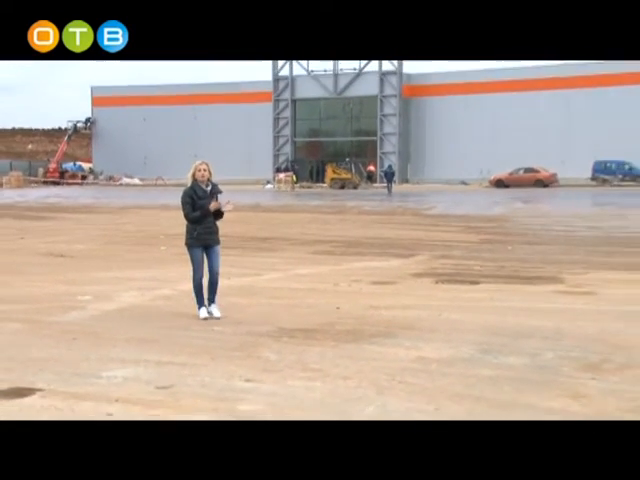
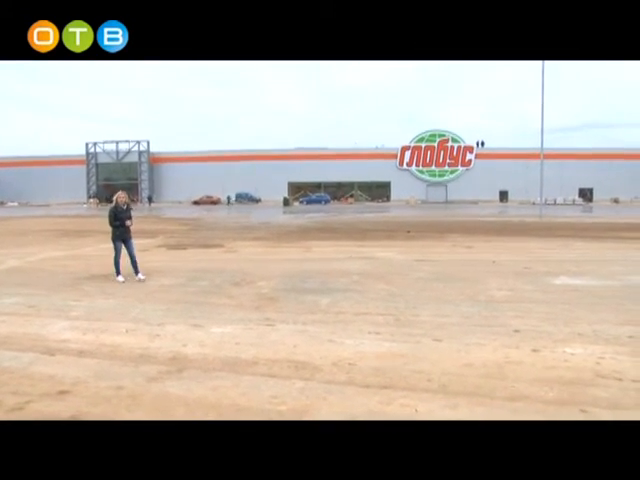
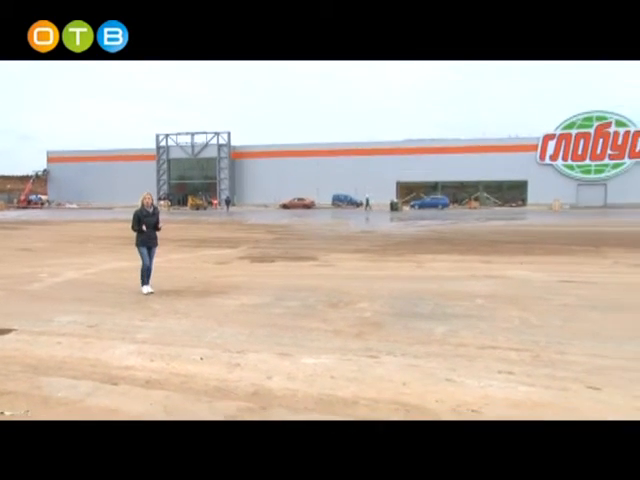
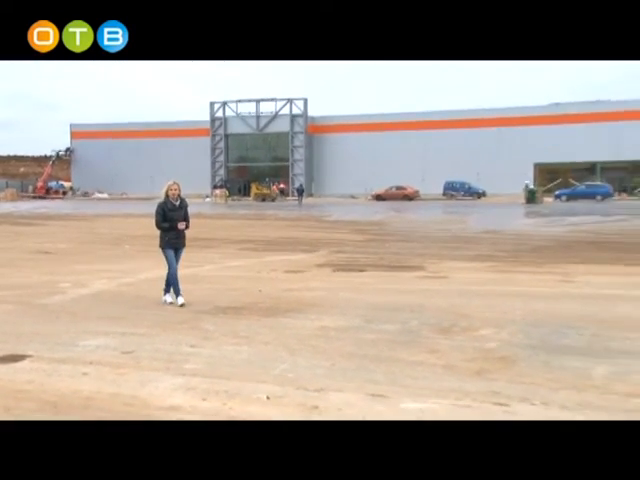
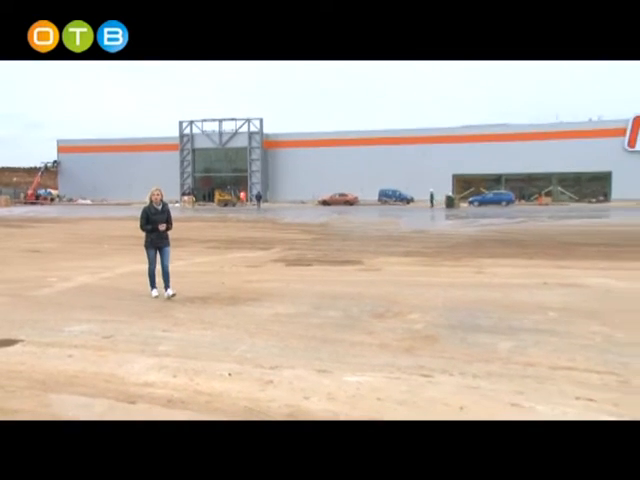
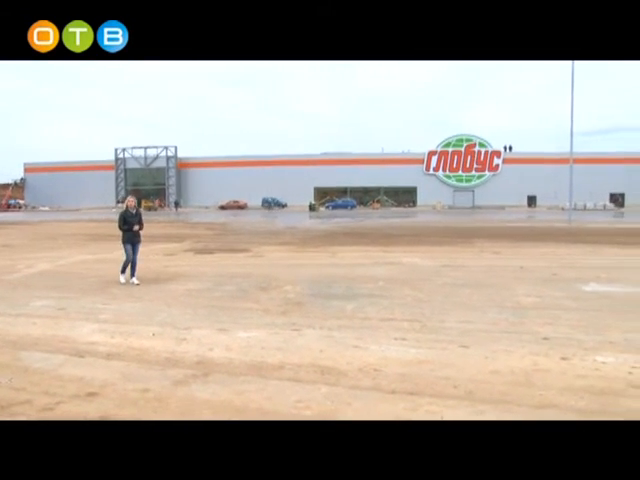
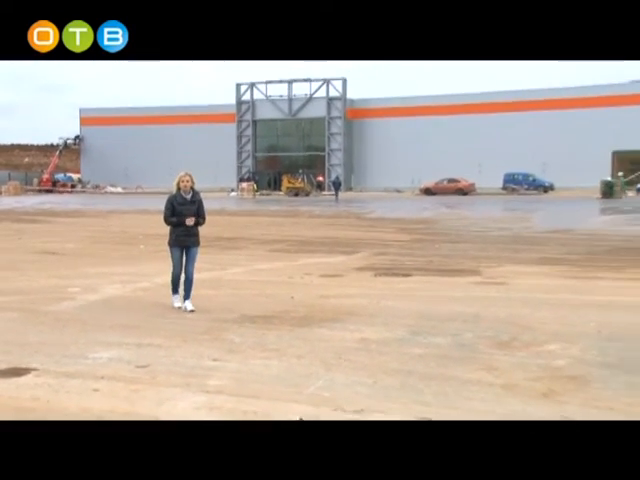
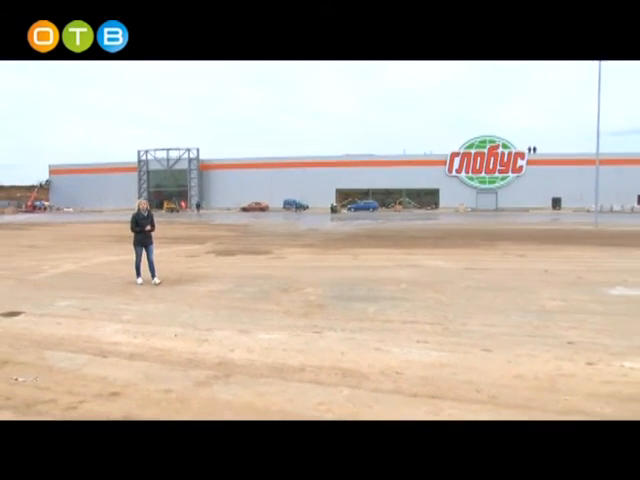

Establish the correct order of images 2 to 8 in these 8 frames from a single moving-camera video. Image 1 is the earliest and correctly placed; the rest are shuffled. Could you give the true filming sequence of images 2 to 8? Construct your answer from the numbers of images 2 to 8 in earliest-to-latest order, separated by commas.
7, 4, 5, 3, 8, 6, 2
